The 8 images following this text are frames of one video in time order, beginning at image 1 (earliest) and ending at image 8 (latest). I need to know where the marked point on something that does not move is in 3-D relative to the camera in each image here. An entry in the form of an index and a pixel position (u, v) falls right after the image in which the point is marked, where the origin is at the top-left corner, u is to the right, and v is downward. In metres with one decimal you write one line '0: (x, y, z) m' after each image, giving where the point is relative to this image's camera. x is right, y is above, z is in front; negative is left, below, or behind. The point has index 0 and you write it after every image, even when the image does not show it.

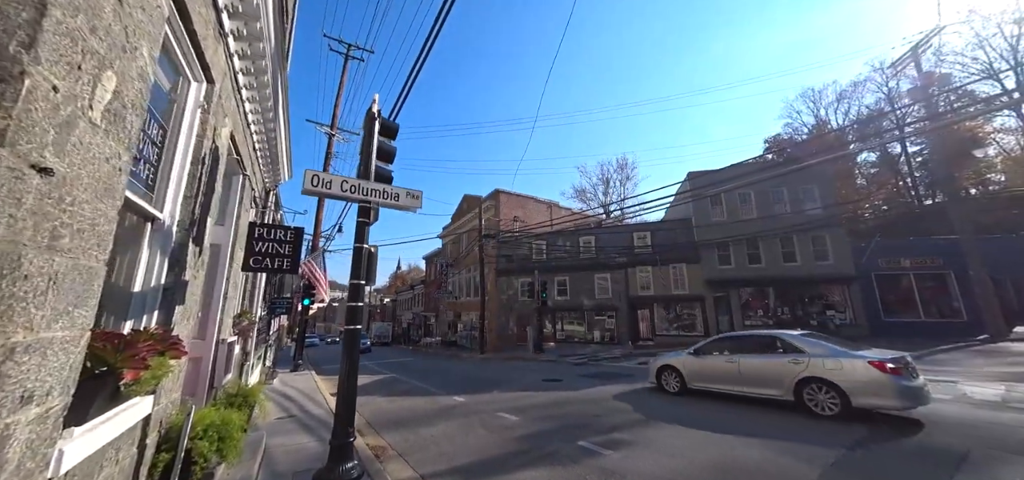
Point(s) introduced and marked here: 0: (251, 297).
0: (-6.1, -1.3, +8.8) m
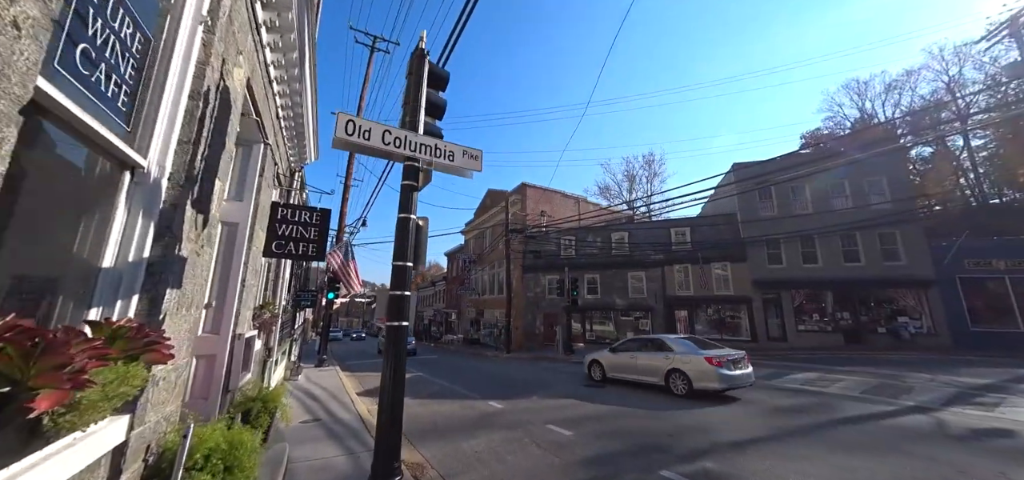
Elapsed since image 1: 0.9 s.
0: (-5.1, -1.0, +8.1) m
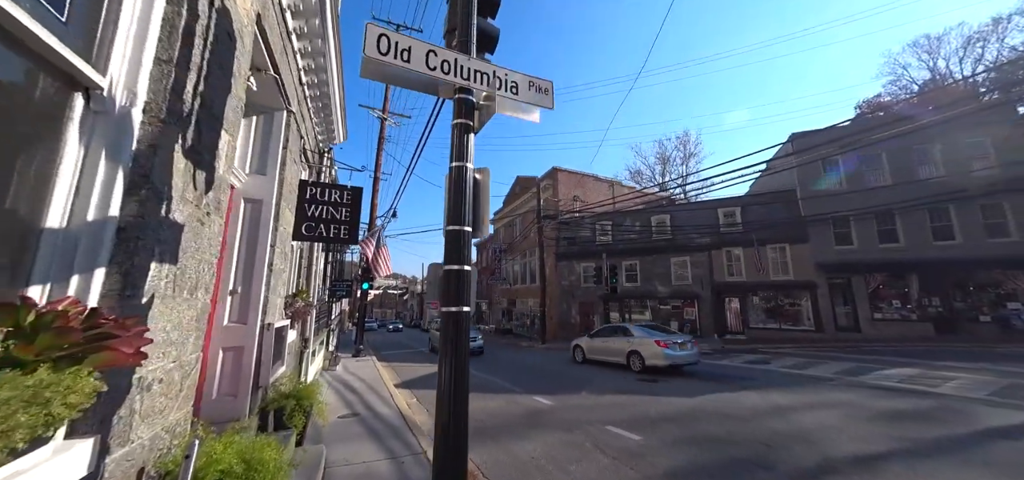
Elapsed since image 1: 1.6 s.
0: (-4.1, -0.7, +7.6) m
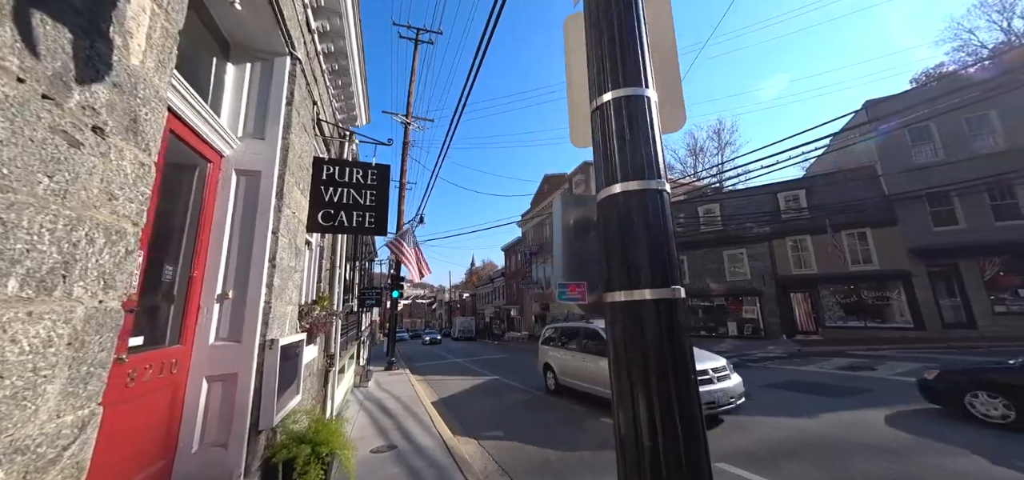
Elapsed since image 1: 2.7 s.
0: (-3.1, -0.7, +6.4) m
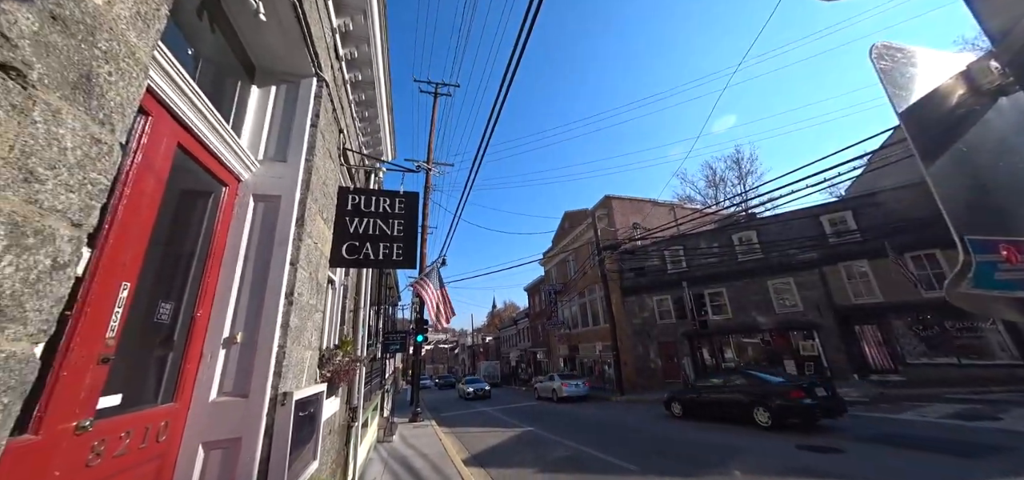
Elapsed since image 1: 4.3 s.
0: (-2.5, -1.3, +5.9) m
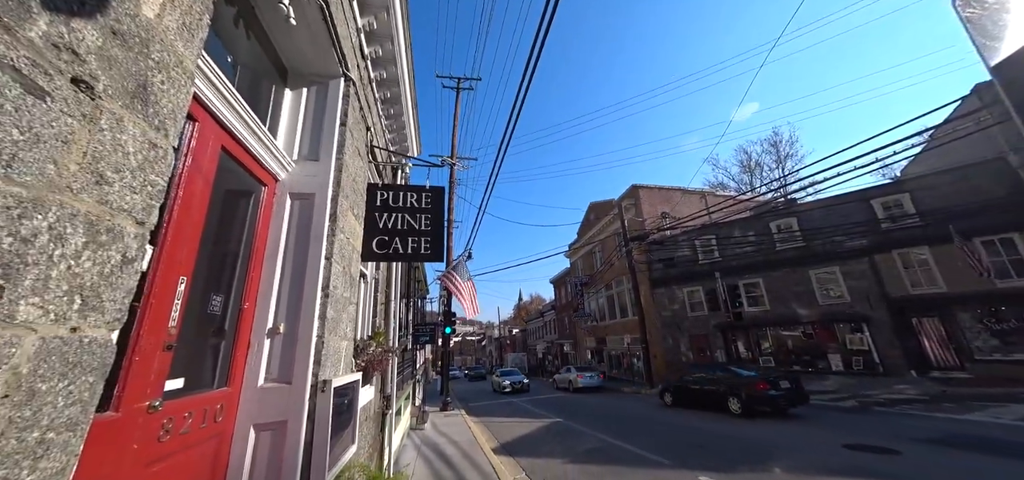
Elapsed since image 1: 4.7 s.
0: (-2.0, -1.2, +6.1) m
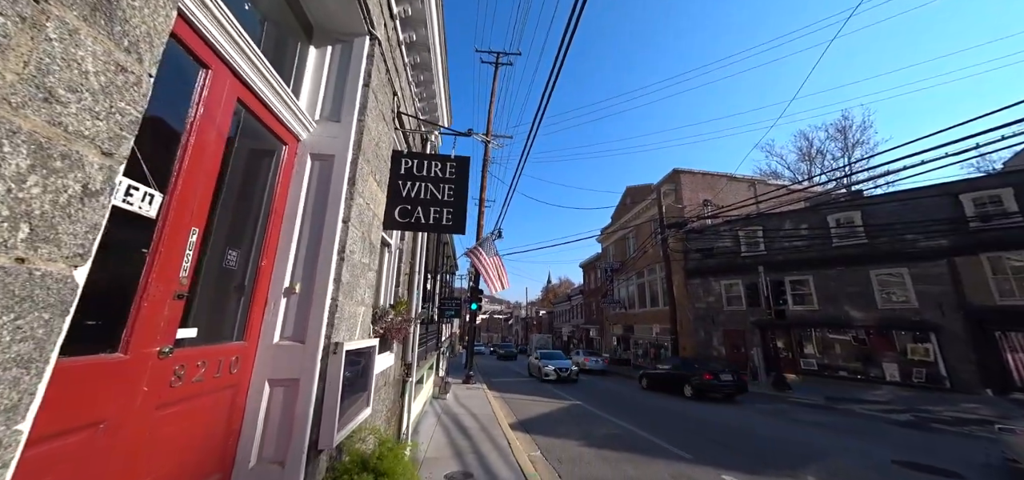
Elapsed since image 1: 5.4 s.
0: (-1.7, -0.7, +6.2) m
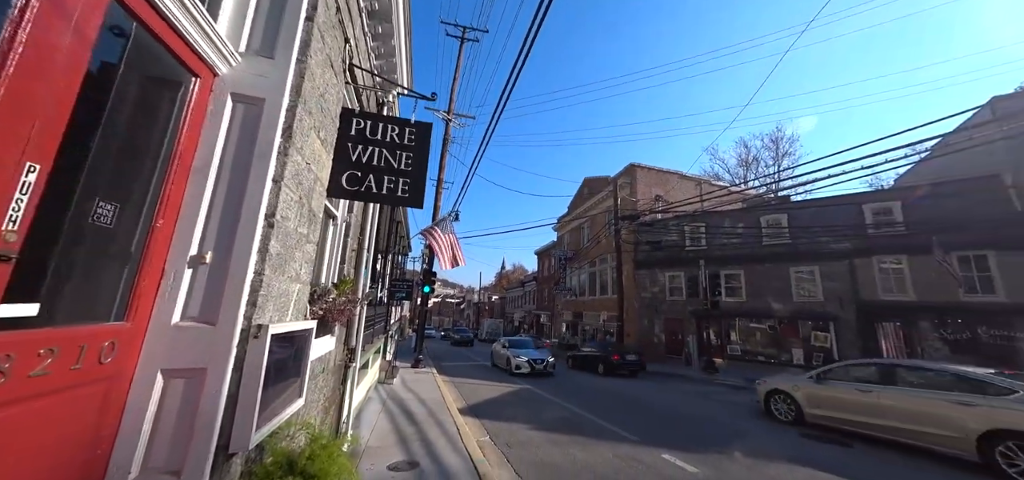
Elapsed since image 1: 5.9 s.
0: (-2.3, -0.3, +5.6) m
